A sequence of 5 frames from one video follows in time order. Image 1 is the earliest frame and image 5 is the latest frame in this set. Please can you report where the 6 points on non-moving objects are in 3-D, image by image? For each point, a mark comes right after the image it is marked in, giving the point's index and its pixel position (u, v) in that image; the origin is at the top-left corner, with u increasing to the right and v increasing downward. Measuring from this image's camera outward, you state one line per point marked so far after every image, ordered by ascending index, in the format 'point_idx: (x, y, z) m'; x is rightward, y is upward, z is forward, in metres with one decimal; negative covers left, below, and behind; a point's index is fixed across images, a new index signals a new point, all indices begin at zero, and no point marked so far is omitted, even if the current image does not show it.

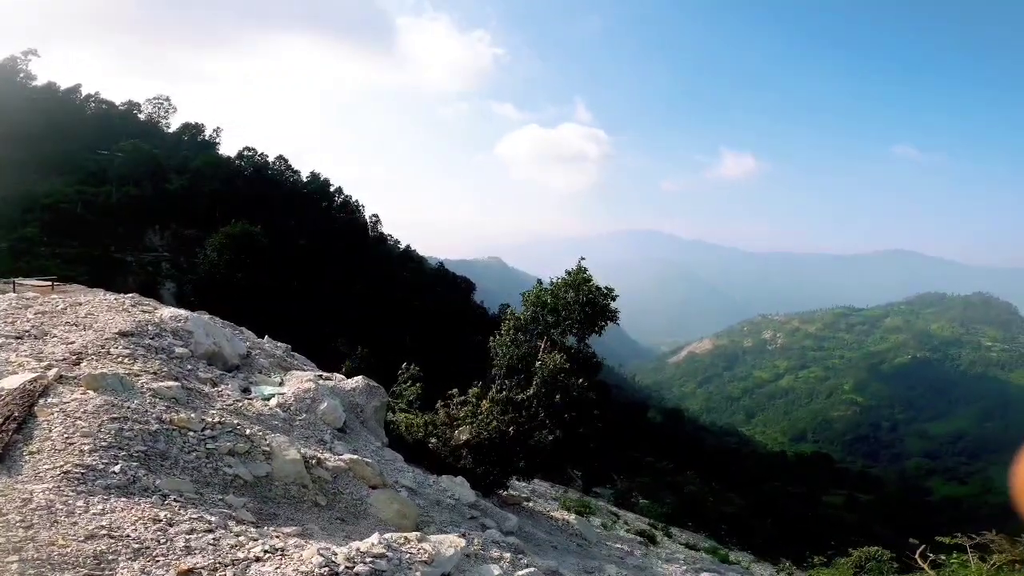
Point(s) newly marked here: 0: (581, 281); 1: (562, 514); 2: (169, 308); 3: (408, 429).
0: (+1.5, +0.1, +11.3) m
1: (+1.4, -6.3, +15.6) m
2: (-5.8, -0.4, +9.4) m
3: (-1.8, -2.7, +10.3) m
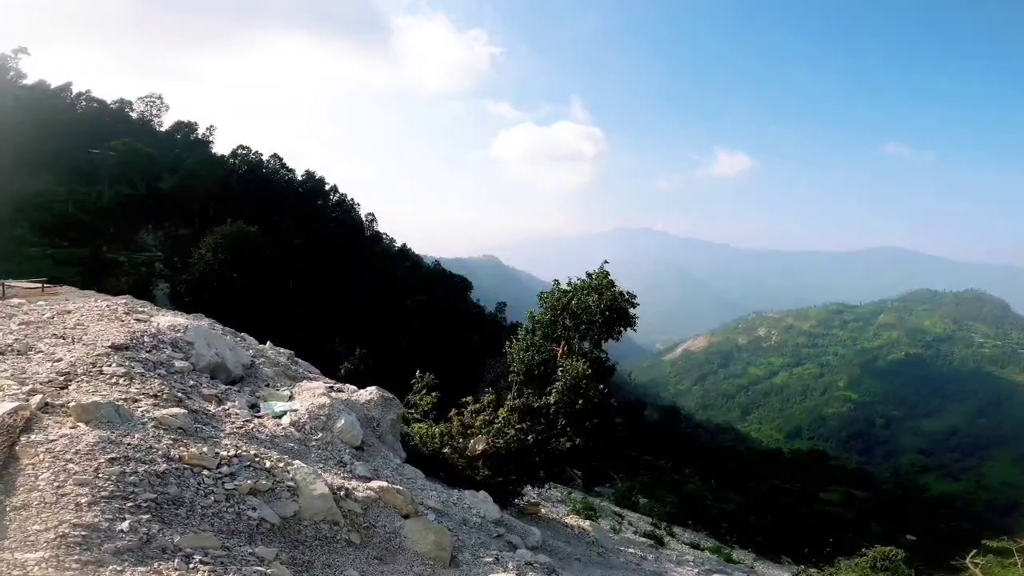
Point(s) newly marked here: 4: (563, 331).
0: (+1.8, +0.1, +10.8) m
1: (+1.7, -6.3, +15.1) m
2: (-5.5, -0.5, +8.8) m
3: (-1.5, -2.7, +9.8) m
4: (+1.1, -0.9, +11.2) m
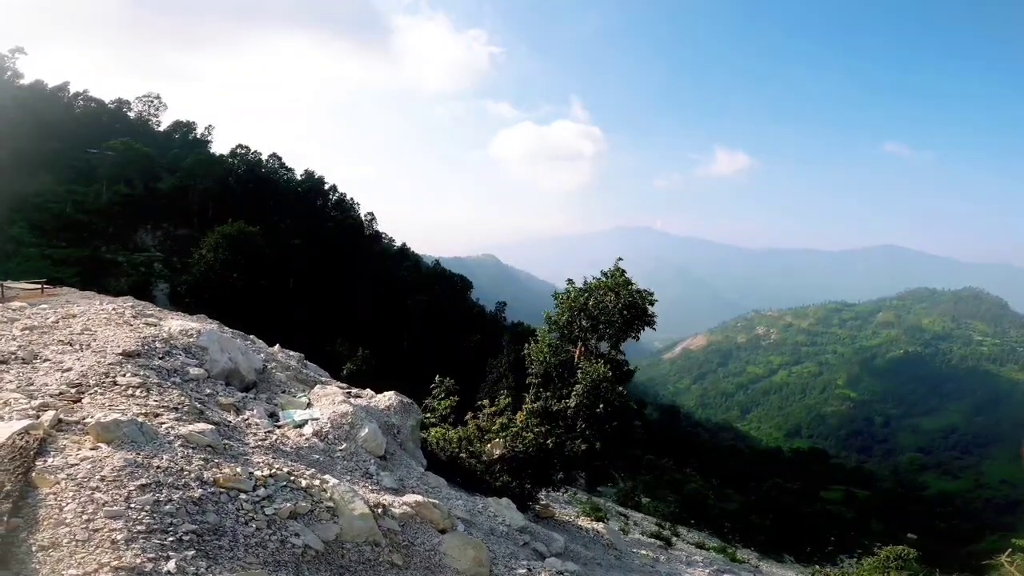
0: (+2.1, +0.1, +10.6) m
1: (+2.0, -6.3, +14.9) m
2: (-5.2, -0.5, +8.6) m
3: (-1.2, -2.7, +9.5) m
4: (+1.3, -0.9, +10.9) m
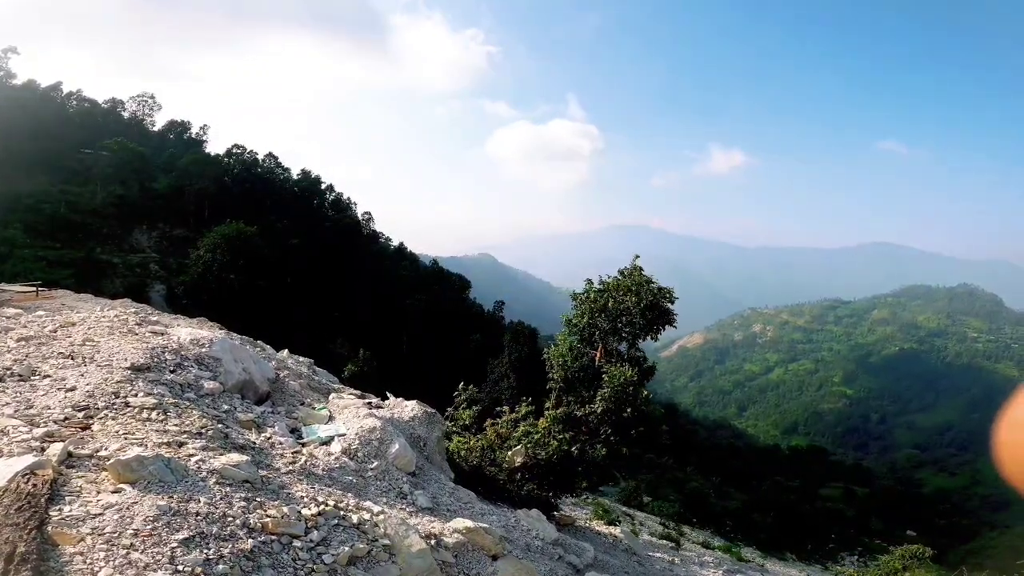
0: (+2.4, +0.1, +10.2) m
1: (+2.3, -6.3, +14.5) m
2: (-4.9, -0.6, +8.1) m
3: (-0.9, -2.8, +9.1) m
4: (+1.6, -0.9, +10.6) m
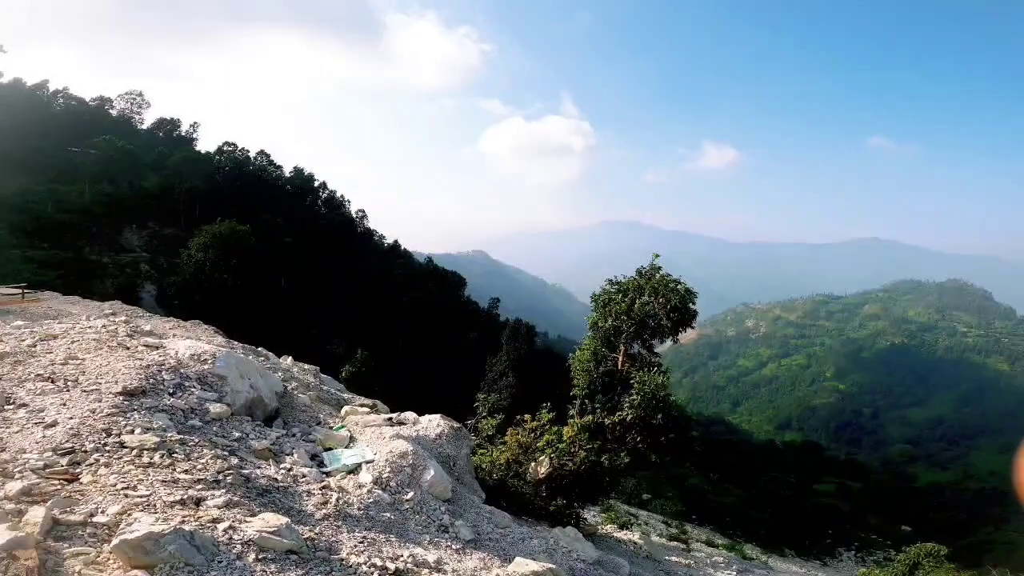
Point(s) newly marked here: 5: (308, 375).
0: (+2.7, +0.1, +9.7) m
1: (+2.6, -6.2, +14.0) m
2: (-4.6, -0.6, +7.5) m
3: (-0.6, -2.8, +8.6) m
4: (+1.9, -0.9, +10.0) m
5: (-3.5, -1.4, +9.3) m
